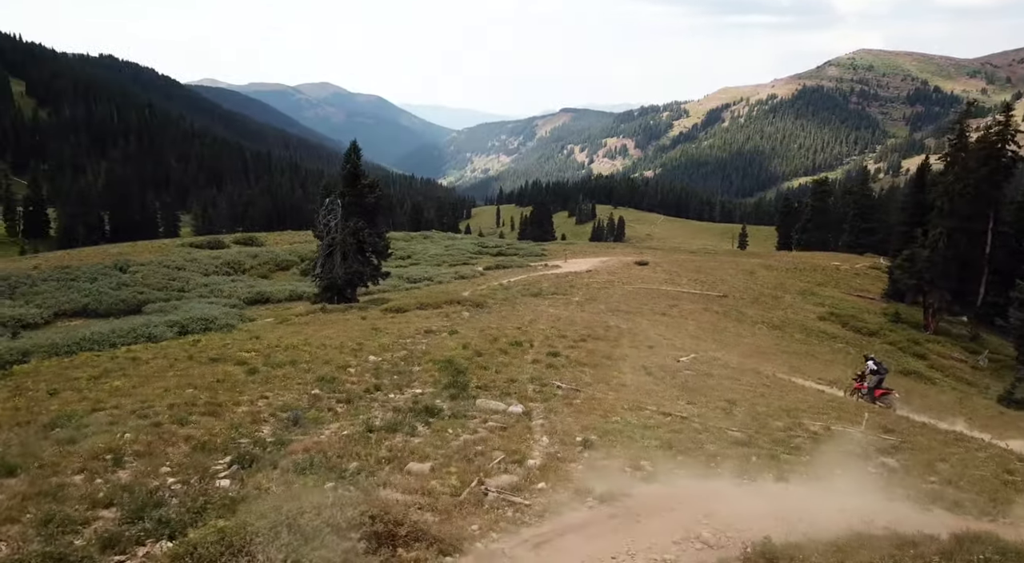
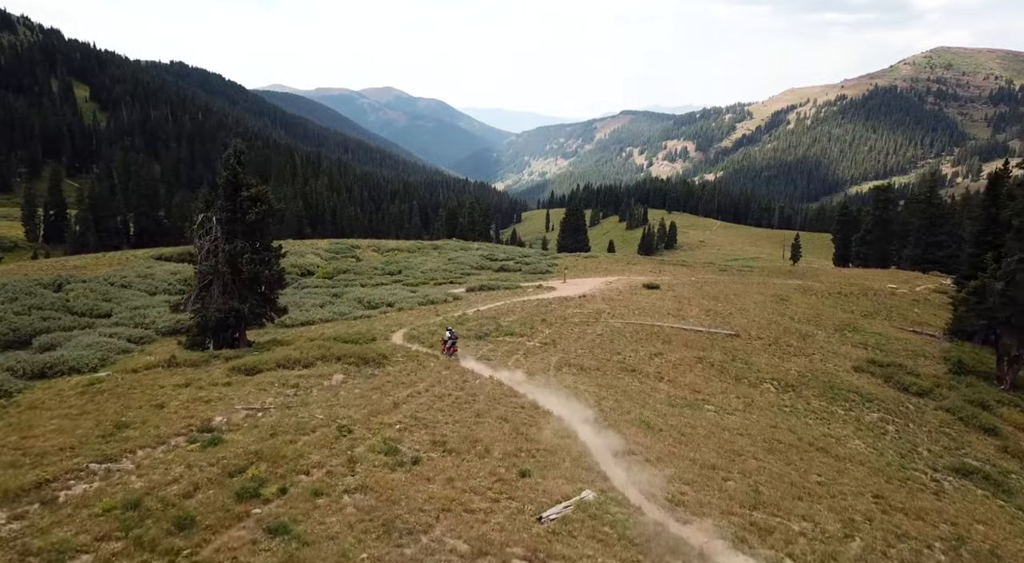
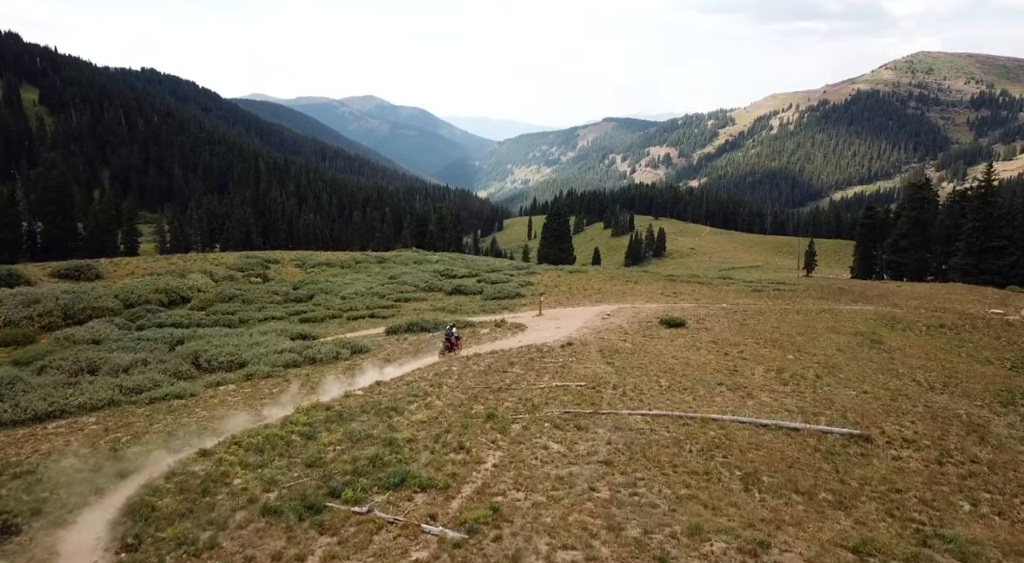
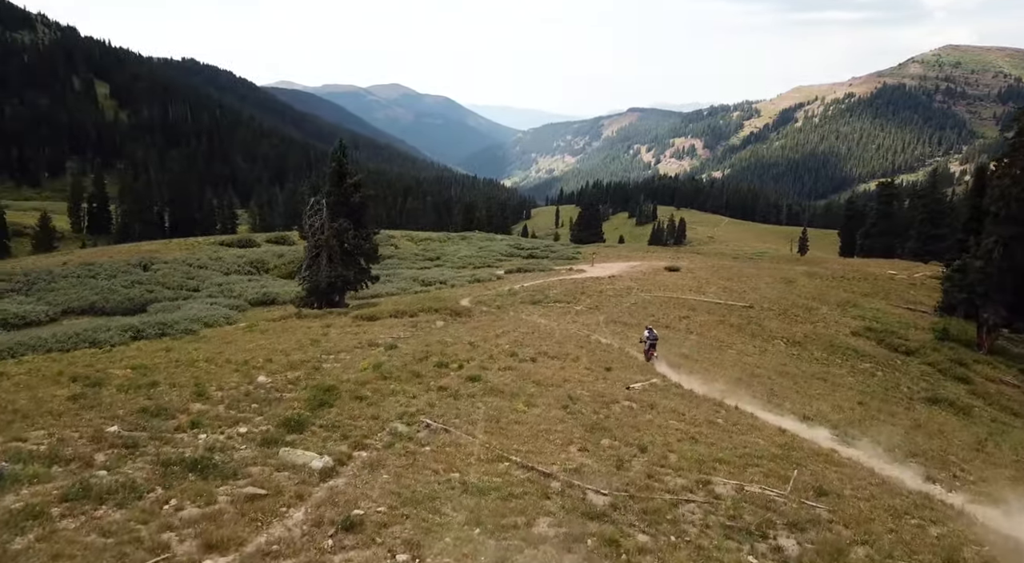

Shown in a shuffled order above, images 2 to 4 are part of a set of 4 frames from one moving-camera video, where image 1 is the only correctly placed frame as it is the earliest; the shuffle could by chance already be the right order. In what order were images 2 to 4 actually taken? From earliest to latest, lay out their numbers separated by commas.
4, 2, 3
